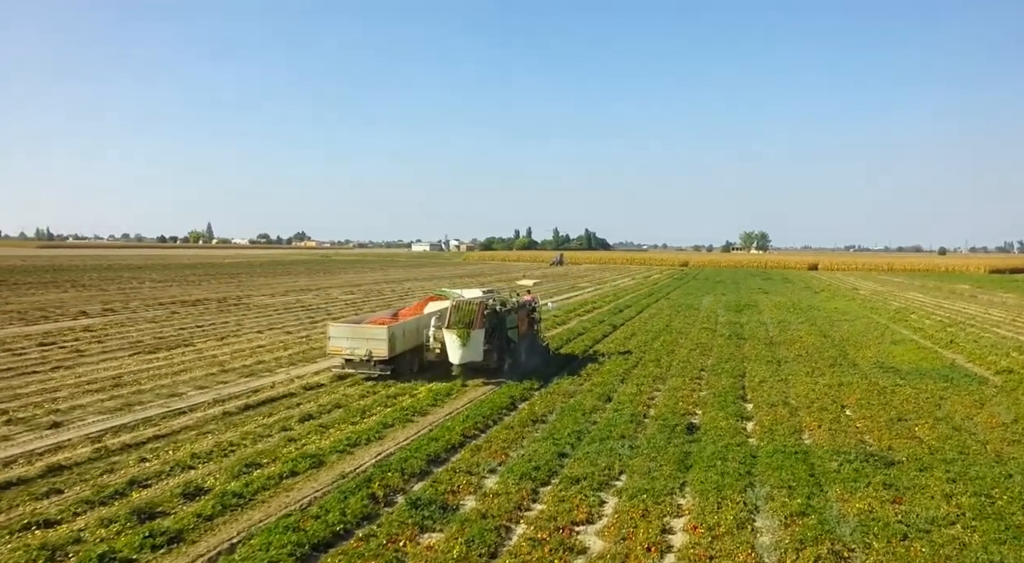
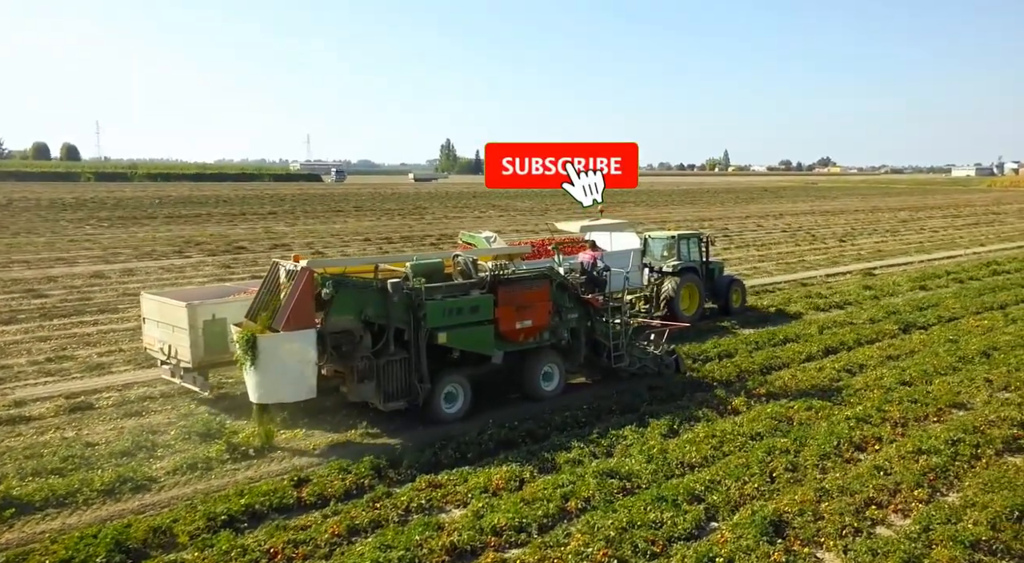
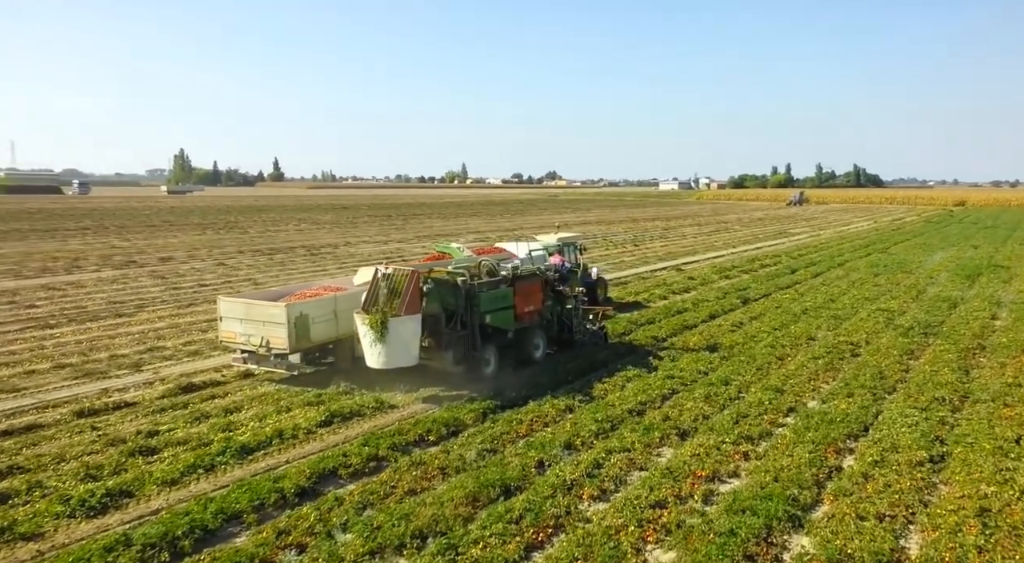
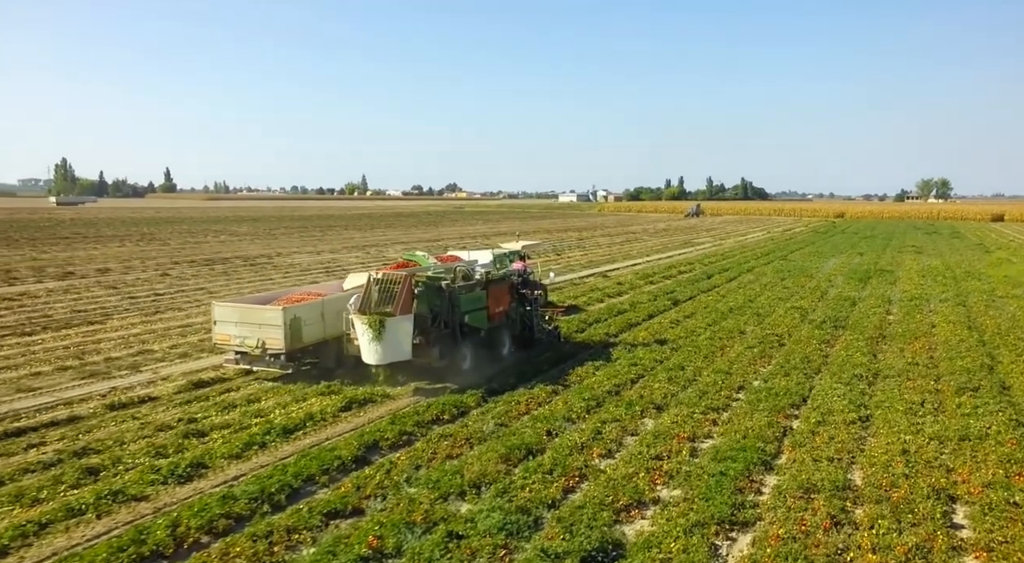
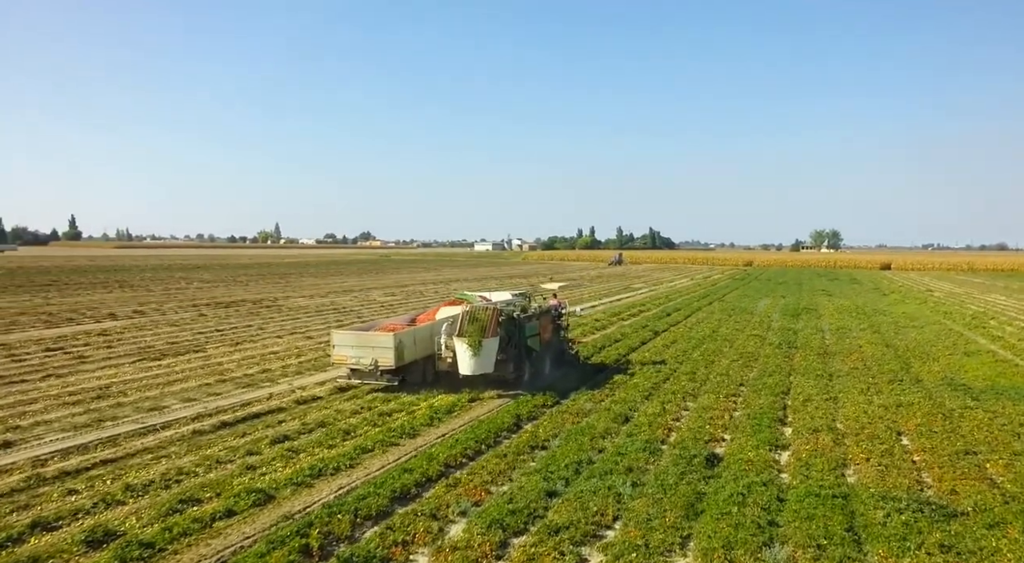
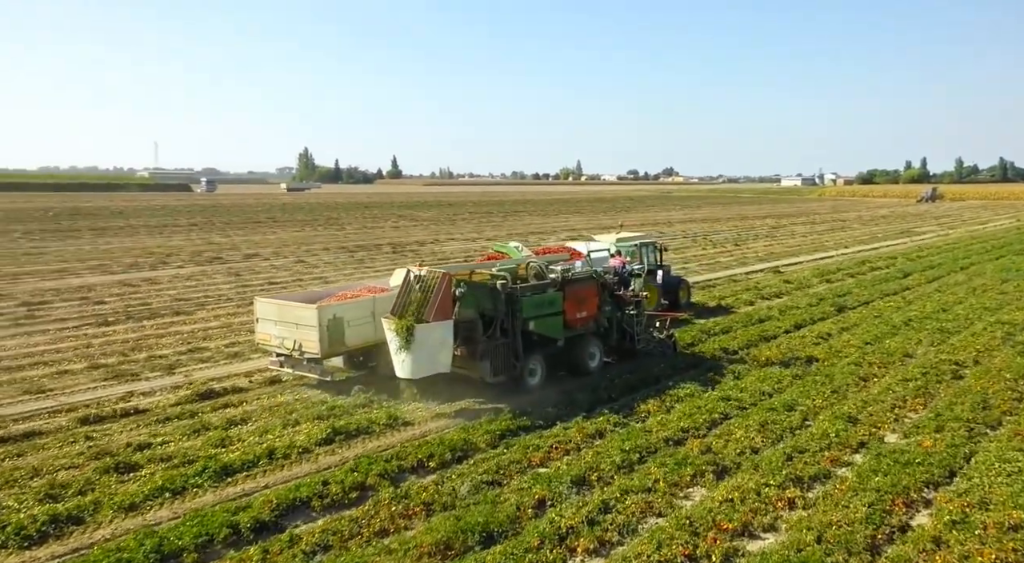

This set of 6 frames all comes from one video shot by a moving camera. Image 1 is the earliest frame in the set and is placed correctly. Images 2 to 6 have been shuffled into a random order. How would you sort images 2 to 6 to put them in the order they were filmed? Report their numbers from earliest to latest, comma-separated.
5, 4, 3, 6, 2
